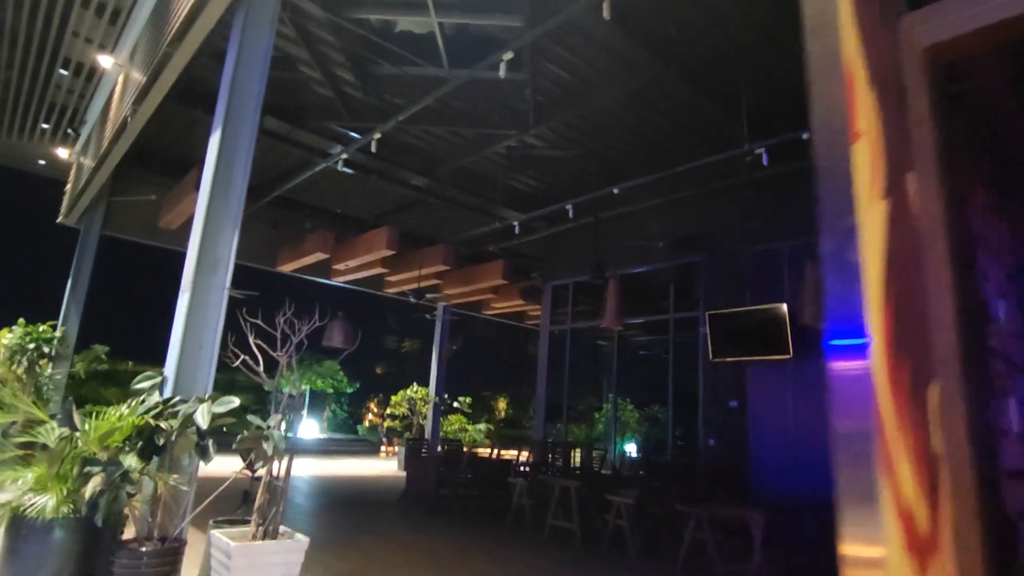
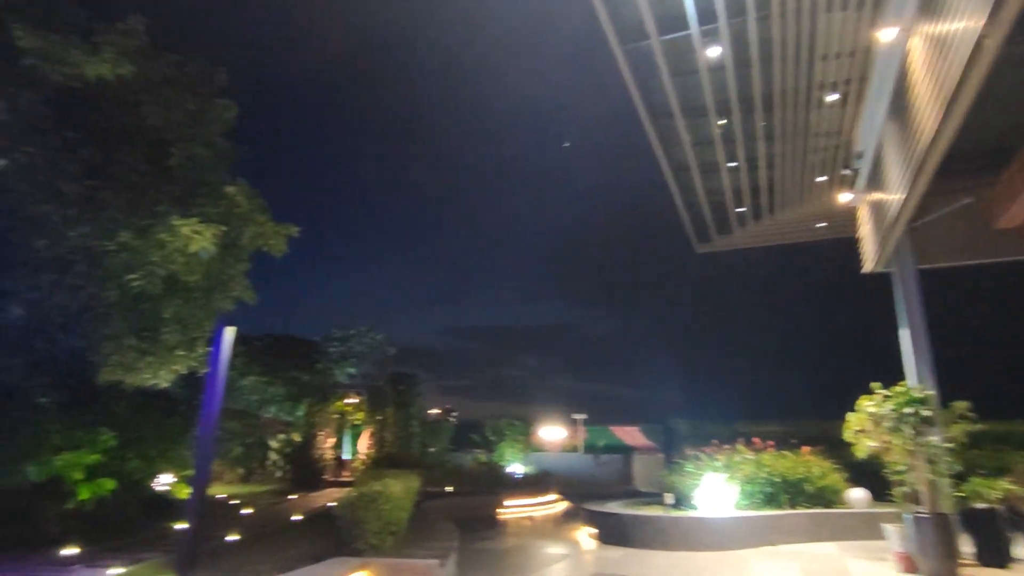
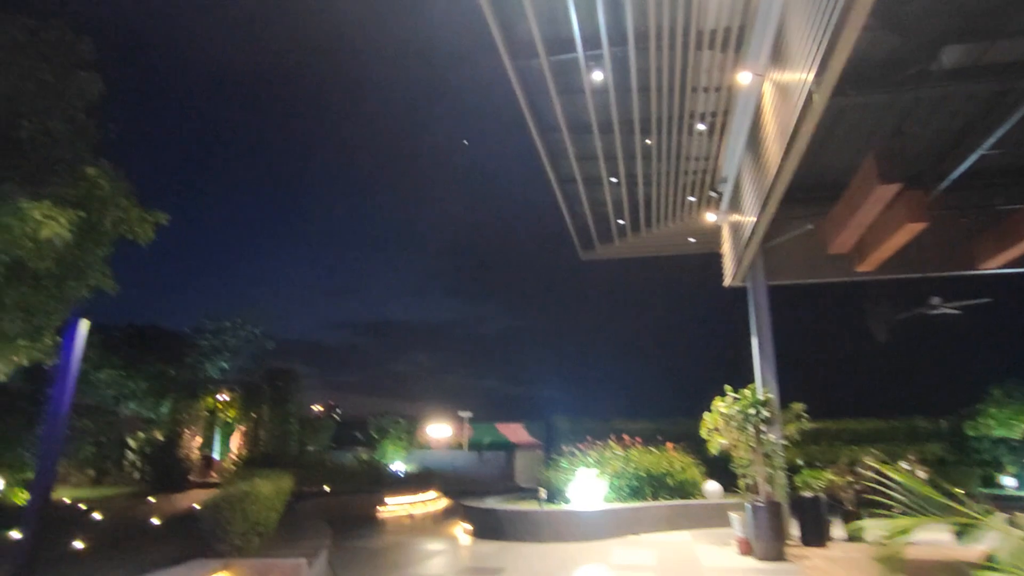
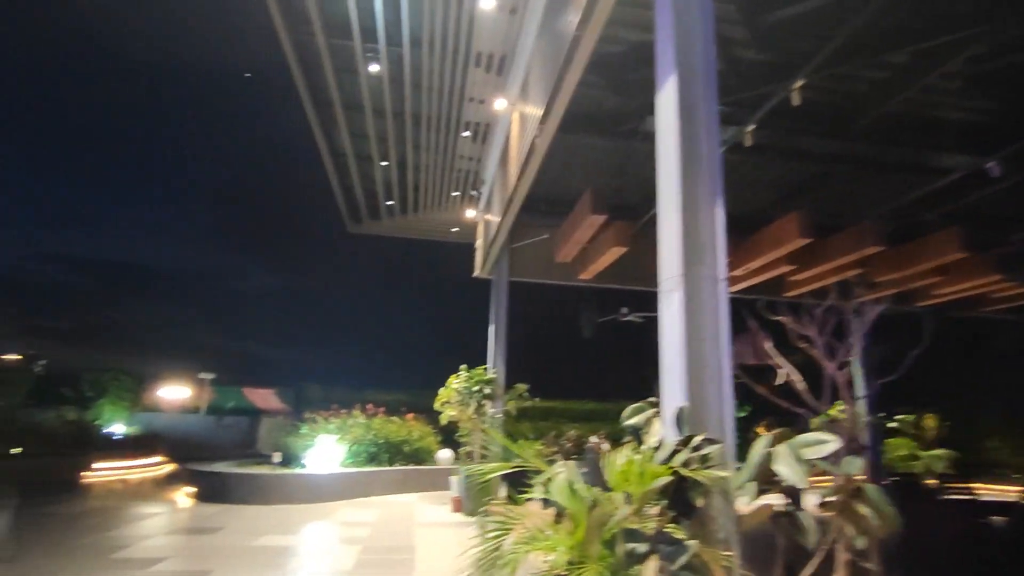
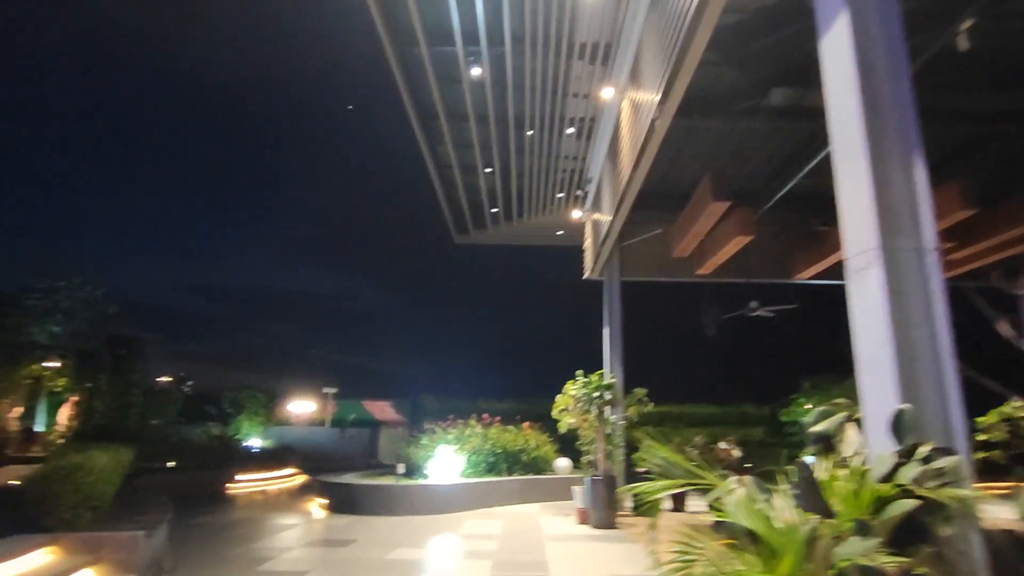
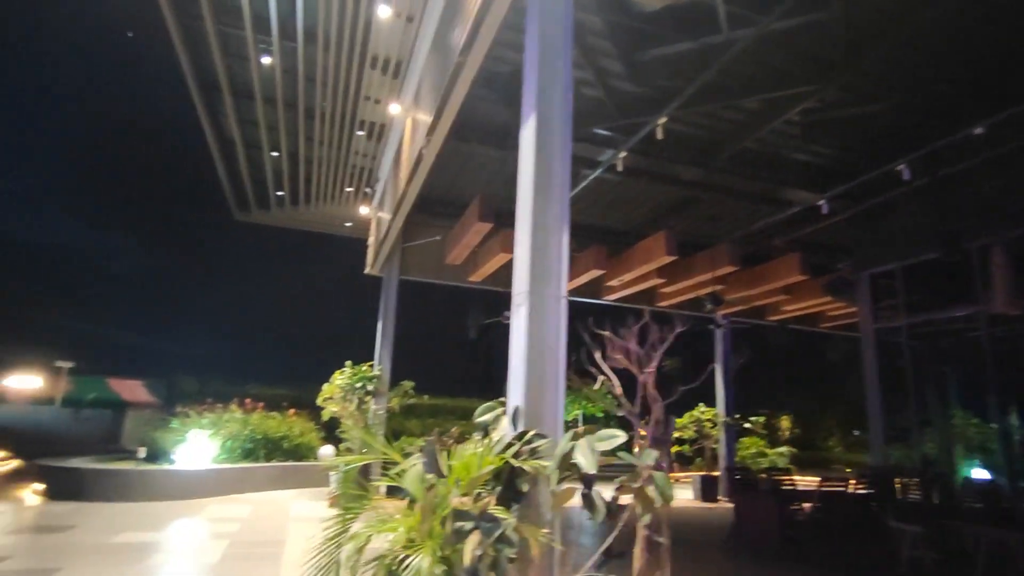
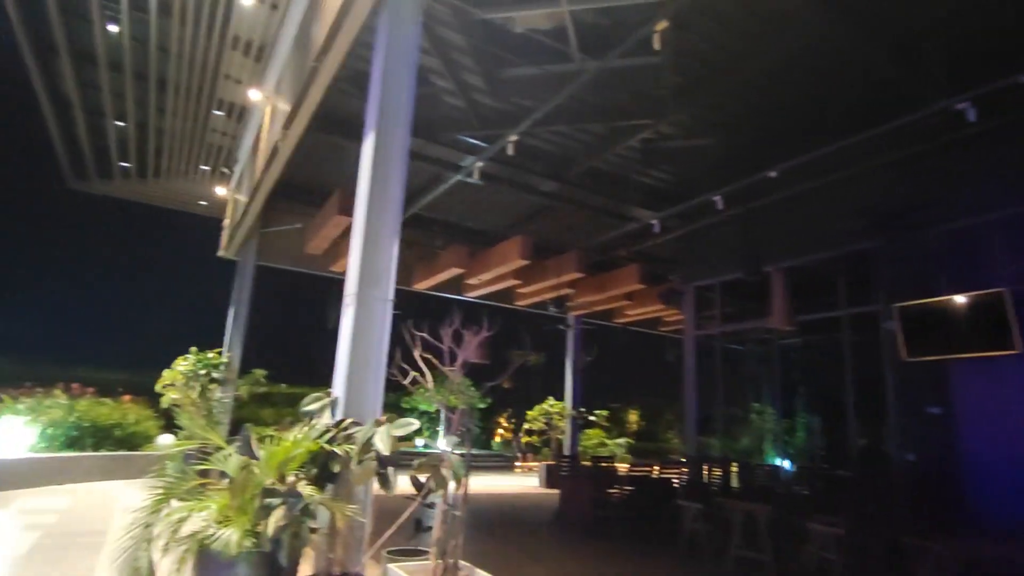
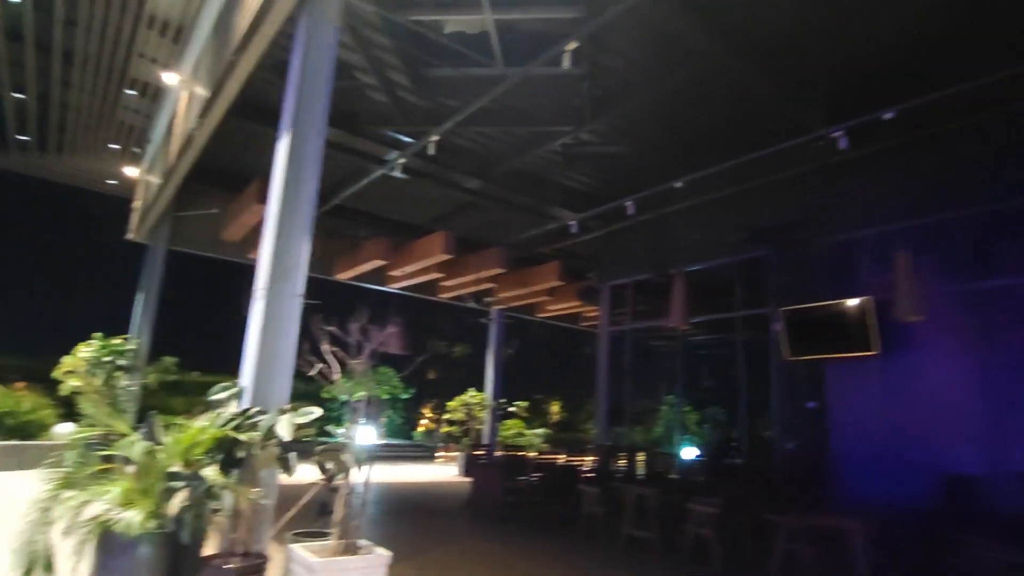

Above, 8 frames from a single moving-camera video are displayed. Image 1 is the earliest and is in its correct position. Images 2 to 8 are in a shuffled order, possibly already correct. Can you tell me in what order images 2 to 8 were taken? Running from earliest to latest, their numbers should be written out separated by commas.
8, 7, 6, 4, 5, 3, 2
